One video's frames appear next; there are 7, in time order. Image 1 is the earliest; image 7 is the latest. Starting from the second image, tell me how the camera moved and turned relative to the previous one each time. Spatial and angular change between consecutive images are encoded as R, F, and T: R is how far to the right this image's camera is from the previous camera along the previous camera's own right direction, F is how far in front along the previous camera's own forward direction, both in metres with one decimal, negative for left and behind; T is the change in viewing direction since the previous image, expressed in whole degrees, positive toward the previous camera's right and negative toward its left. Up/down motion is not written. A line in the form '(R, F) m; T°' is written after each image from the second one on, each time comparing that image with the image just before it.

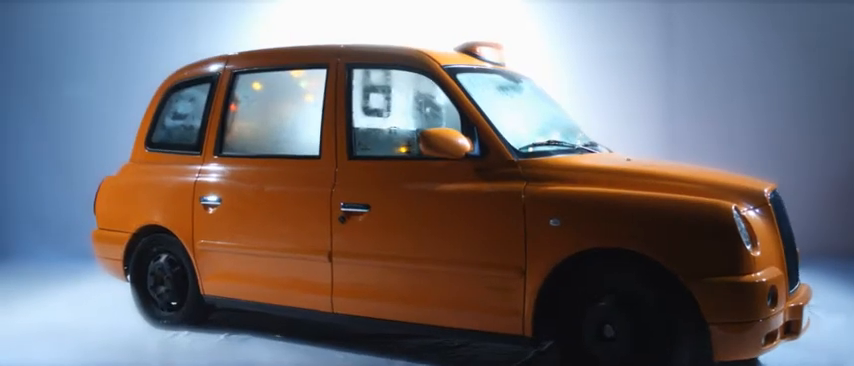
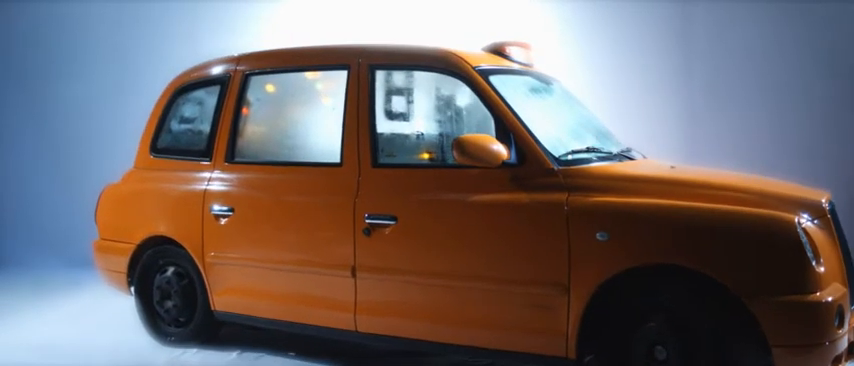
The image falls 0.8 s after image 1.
(-0.2, +0.2) m; +1°
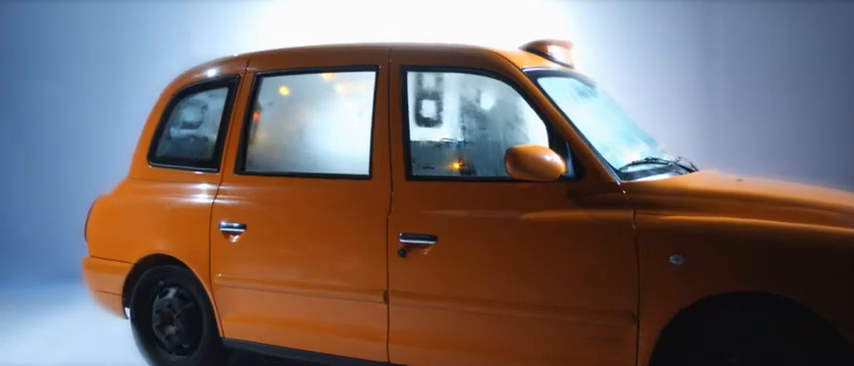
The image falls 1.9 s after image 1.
(-0.3, +0.4) m; +2°
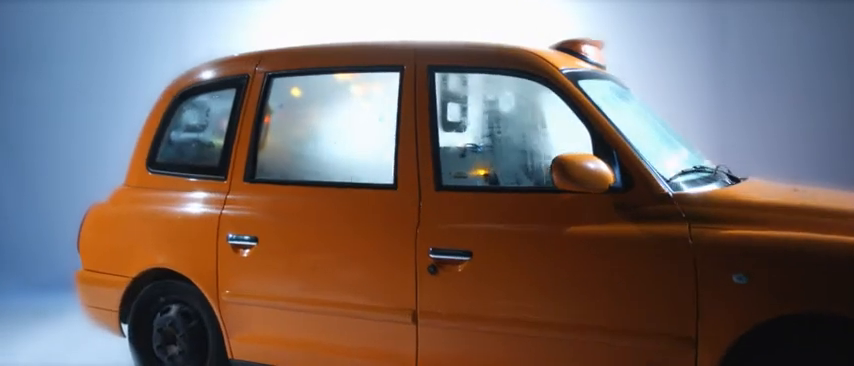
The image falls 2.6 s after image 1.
(-0.2, +0.2) m; +1°
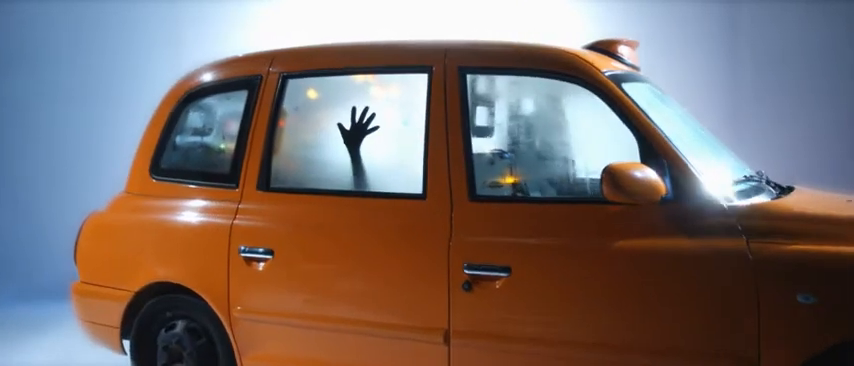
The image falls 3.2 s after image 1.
(-0.2, +0.2) m; +1°
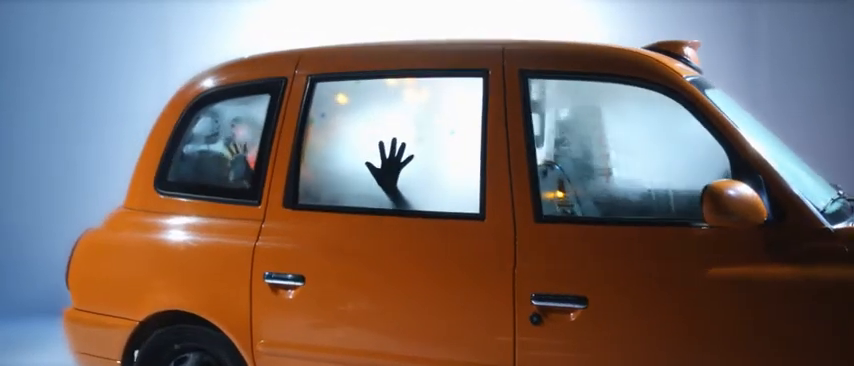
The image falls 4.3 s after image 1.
(-0.3, +0.3) m; +2°
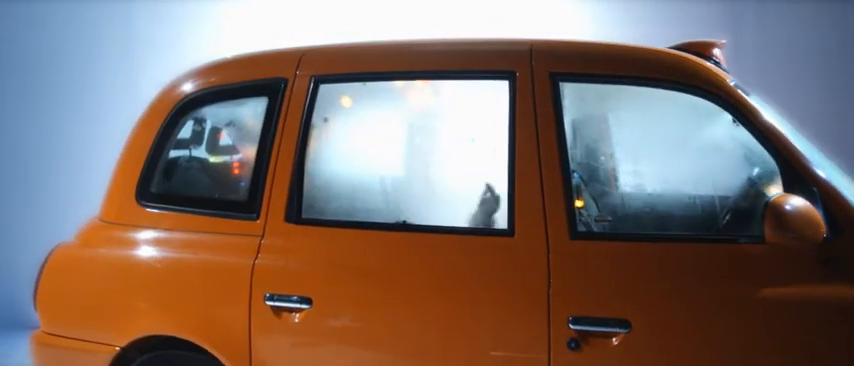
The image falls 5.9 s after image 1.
(-0.2, +0.2) m; +3°
